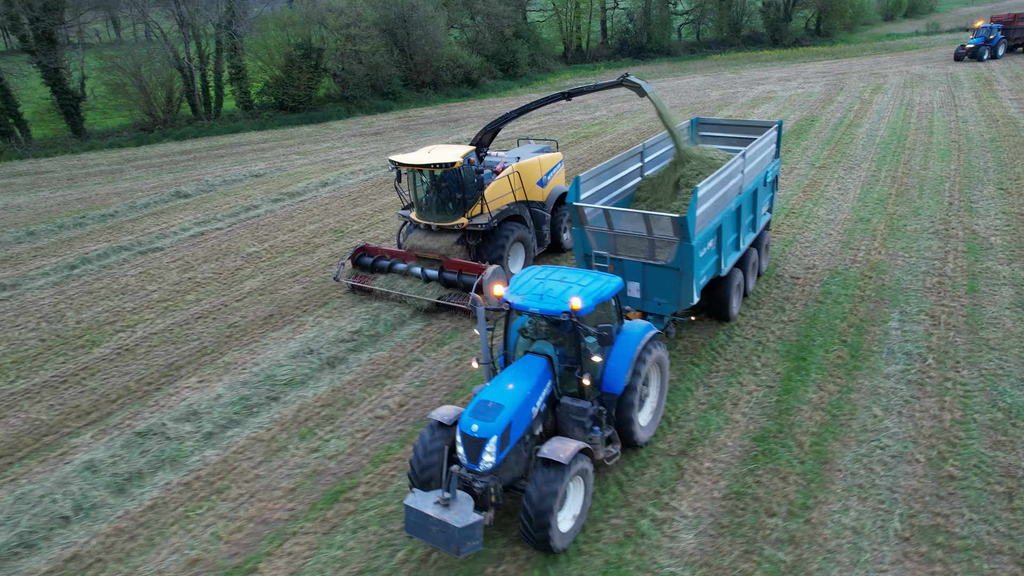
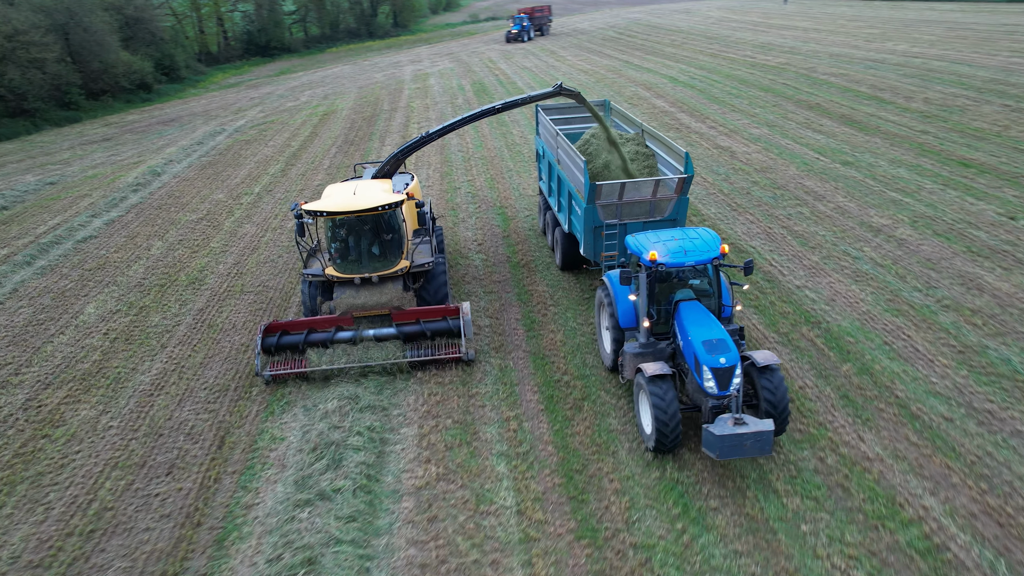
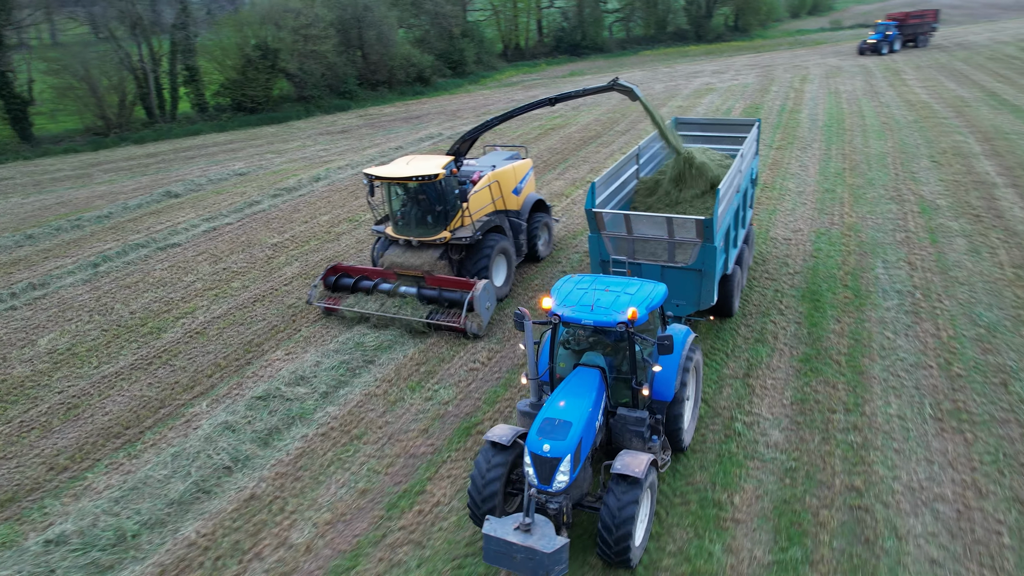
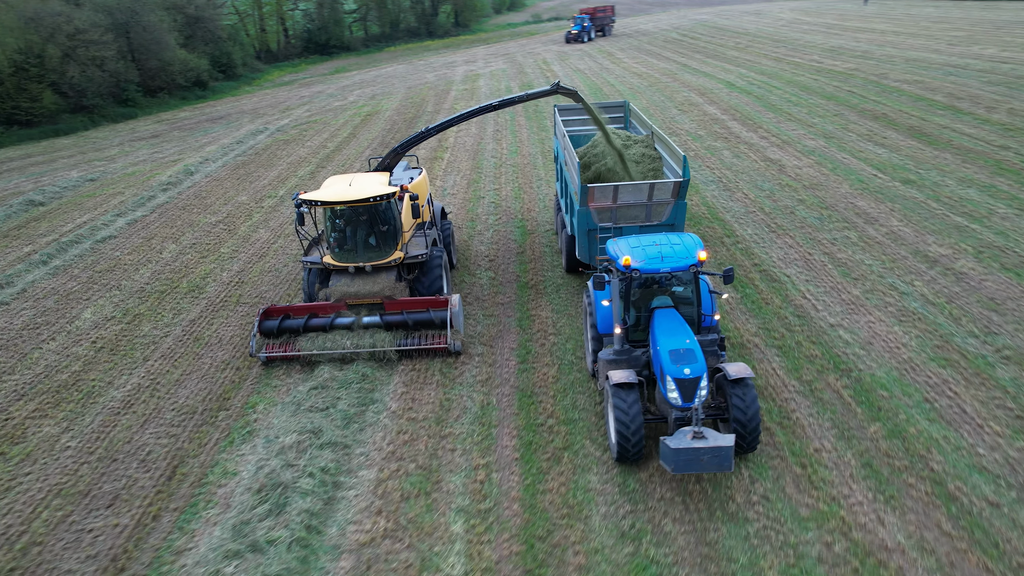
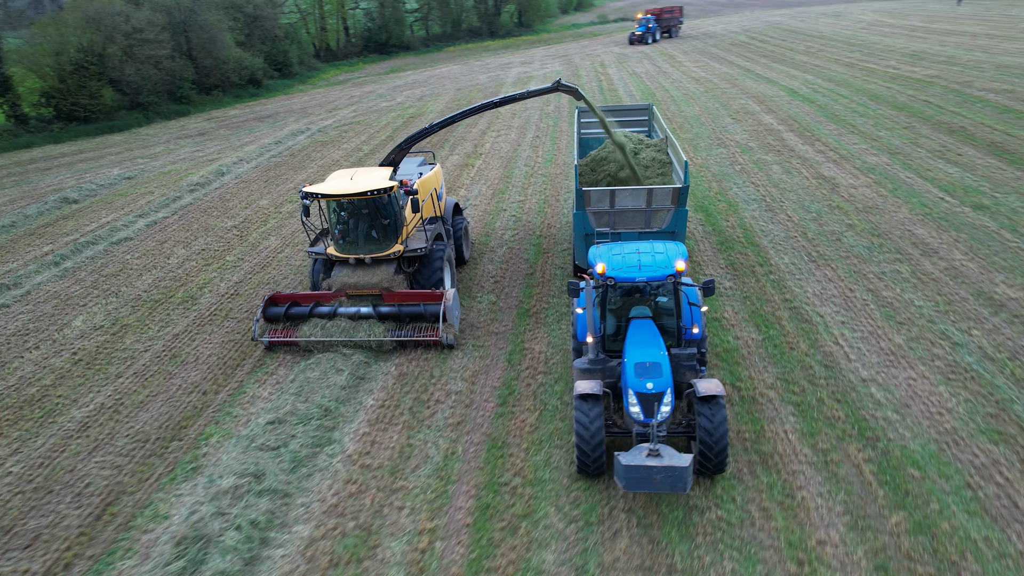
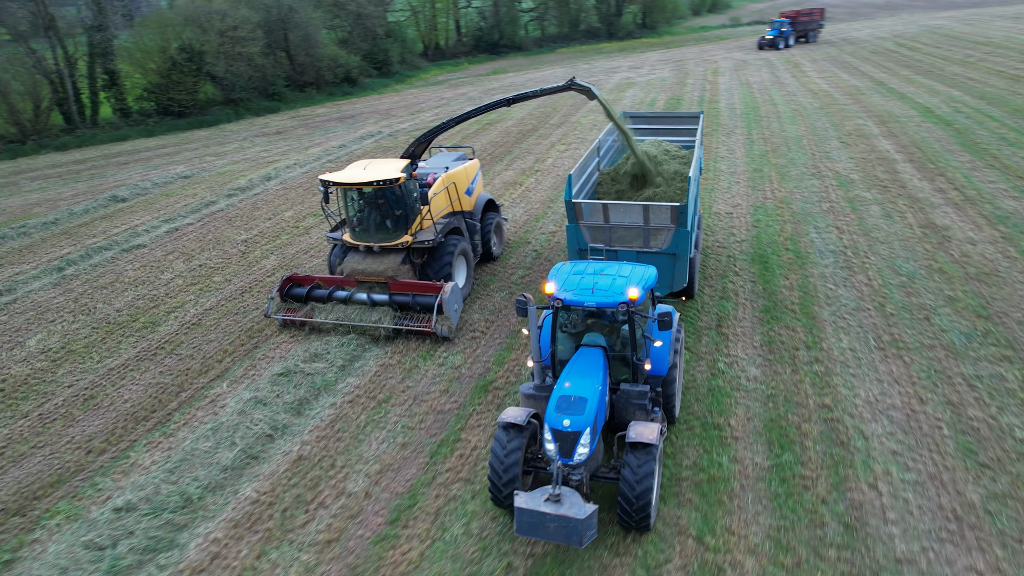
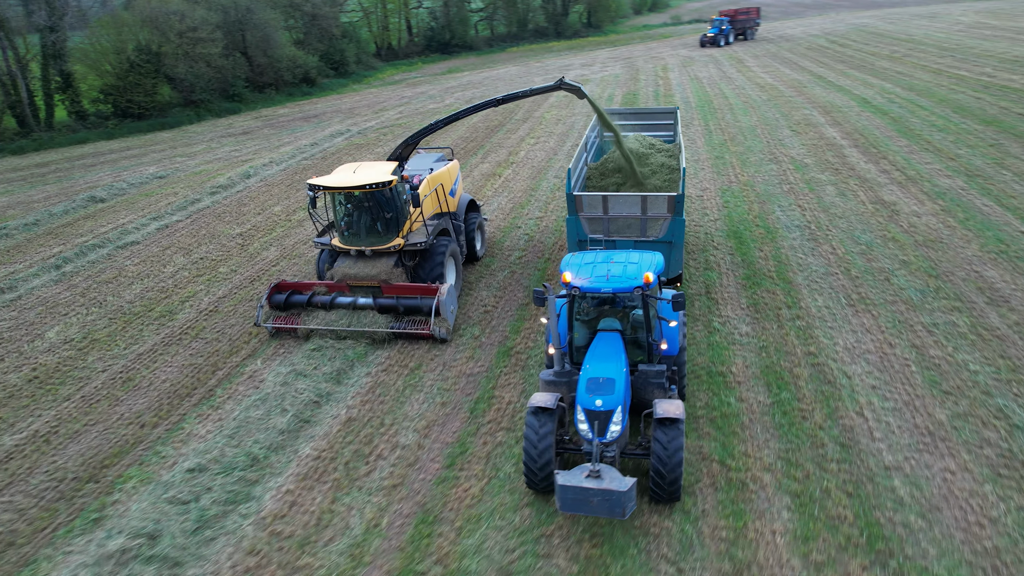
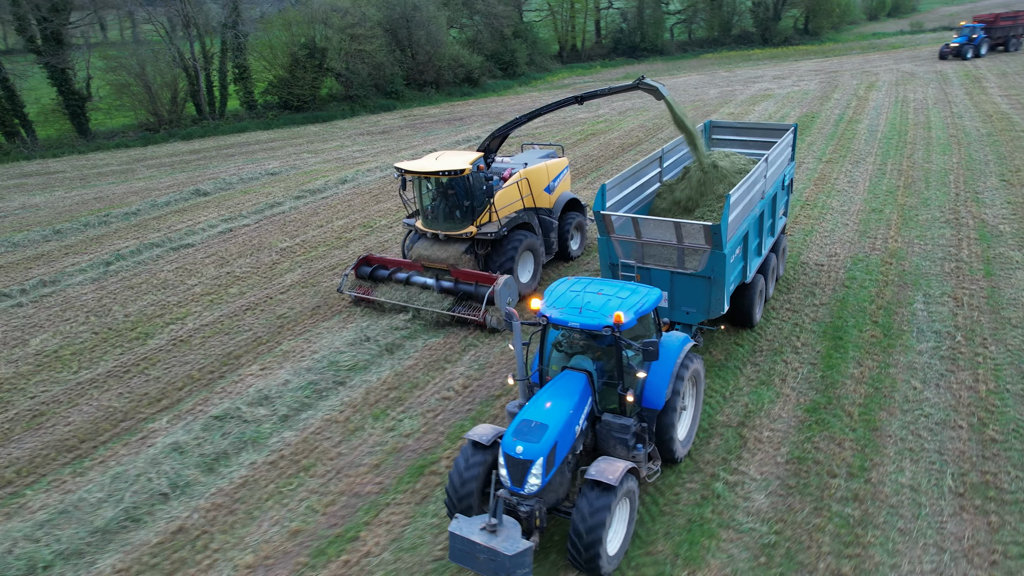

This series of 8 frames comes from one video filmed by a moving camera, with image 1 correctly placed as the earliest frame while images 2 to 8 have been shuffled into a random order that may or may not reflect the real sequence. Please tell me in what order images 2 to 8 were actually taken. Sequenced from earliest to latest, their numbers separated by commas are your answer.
8, 3, 6, 7, 5, 4, 2
